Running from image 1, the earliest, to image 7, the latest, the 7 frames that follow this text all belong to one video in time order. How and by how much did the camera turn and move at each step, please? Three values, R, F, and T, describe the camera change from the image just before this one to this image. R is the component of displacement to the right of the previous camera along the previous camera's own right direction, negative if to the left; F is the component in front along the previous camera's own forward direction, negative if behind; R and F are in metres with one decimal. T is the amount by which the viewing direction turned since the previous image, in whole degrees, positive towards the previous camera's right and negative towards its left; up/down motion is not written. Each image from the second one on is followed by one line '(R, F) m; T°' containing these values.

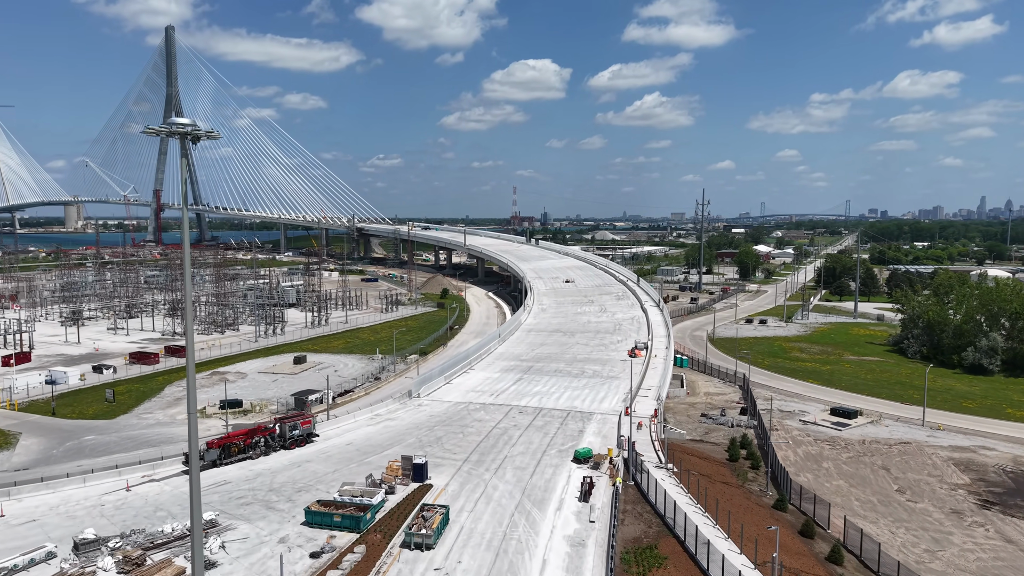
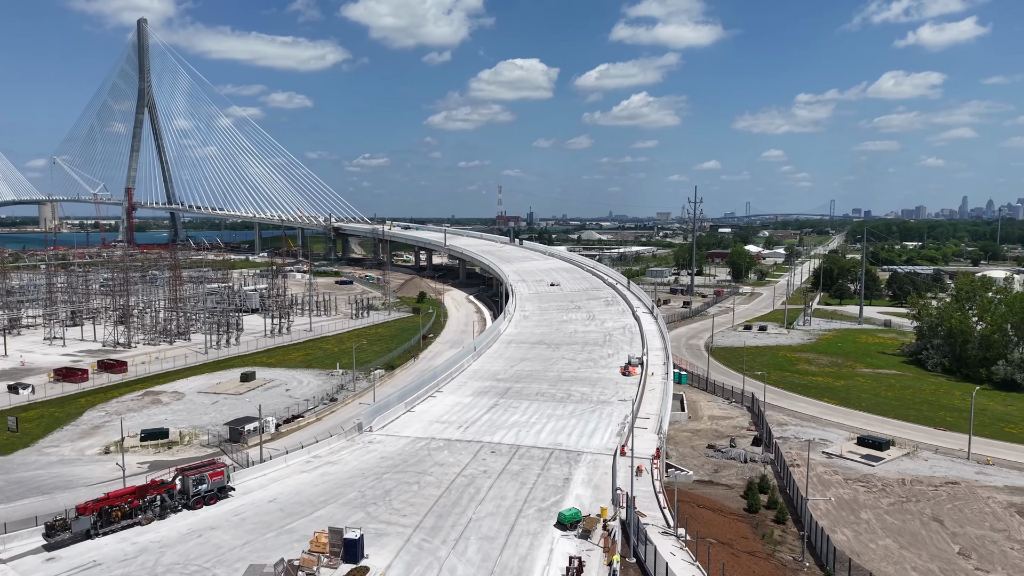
(+0.5, +4.4) m; +1°
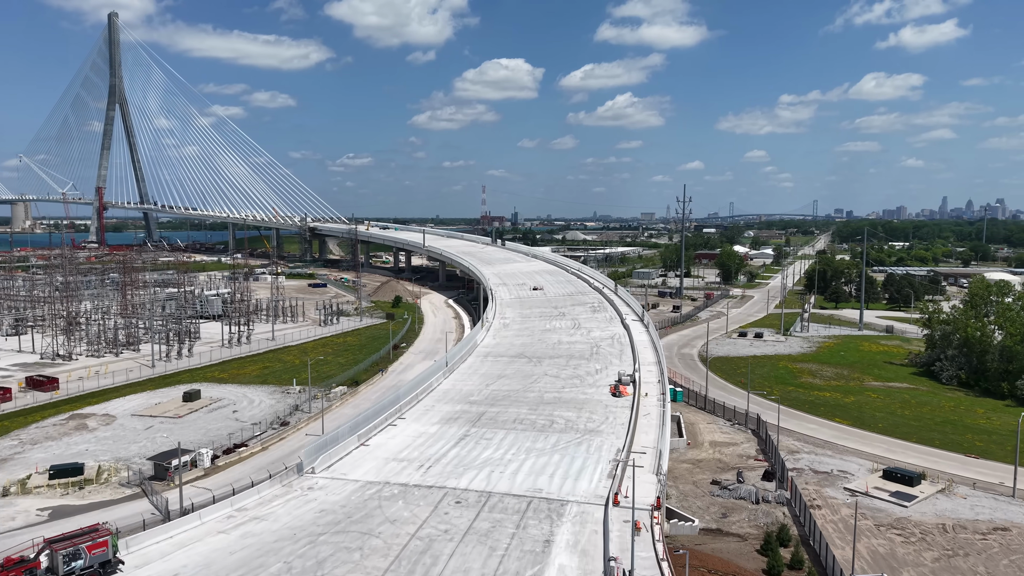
(+0.4, +3.5) m; +1°
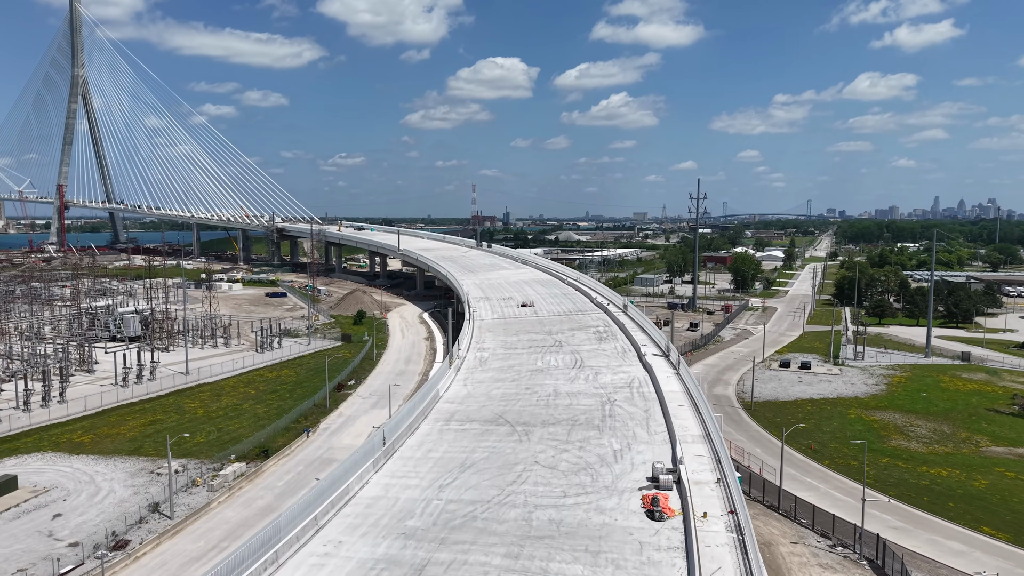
(+0.6, +10.0) m; +1°
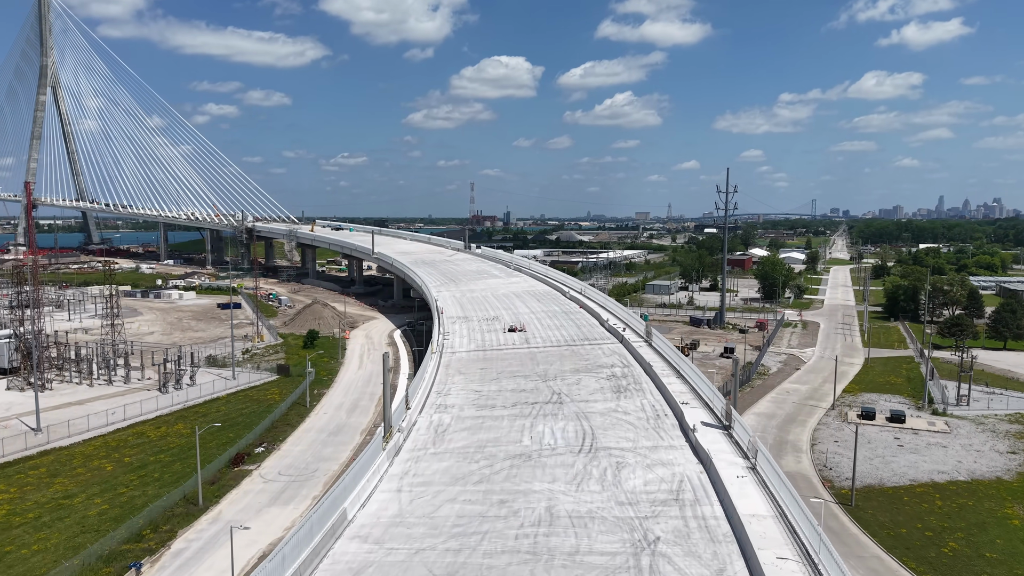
(+0.8, +10.3) m; 0°
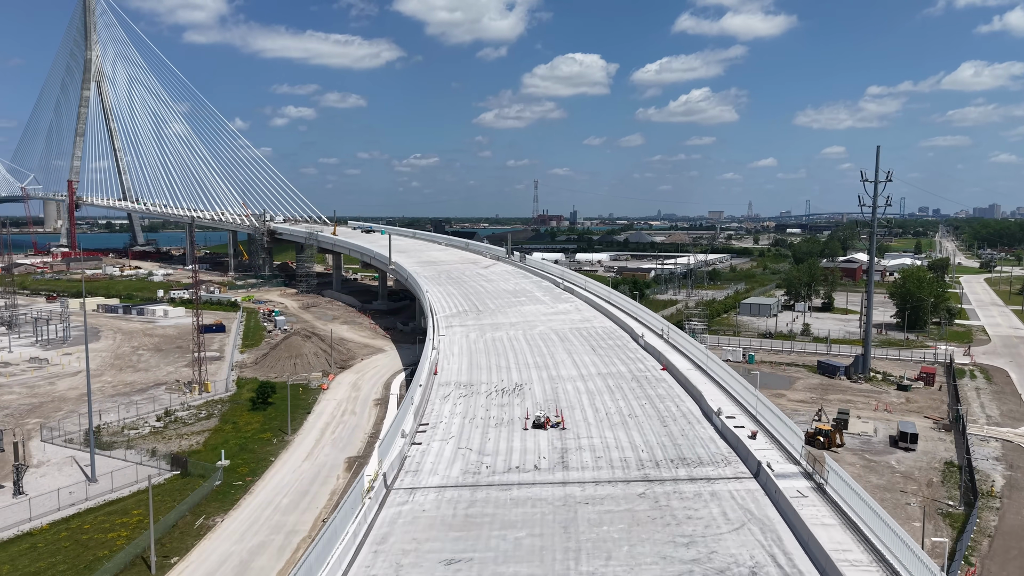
(+0.9, +14.2) m; -6°
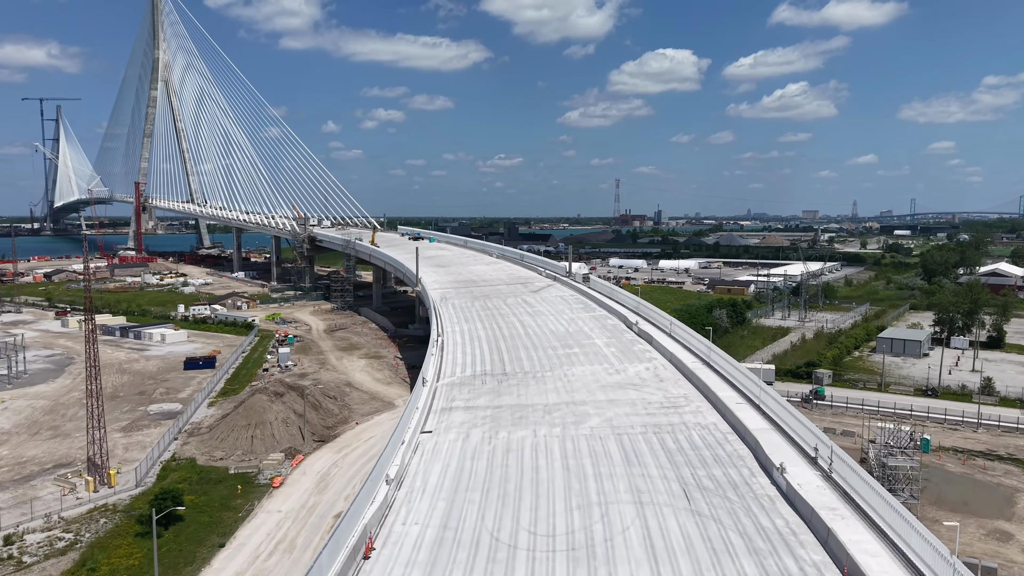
(+1.2, +11.4) m; -7°
